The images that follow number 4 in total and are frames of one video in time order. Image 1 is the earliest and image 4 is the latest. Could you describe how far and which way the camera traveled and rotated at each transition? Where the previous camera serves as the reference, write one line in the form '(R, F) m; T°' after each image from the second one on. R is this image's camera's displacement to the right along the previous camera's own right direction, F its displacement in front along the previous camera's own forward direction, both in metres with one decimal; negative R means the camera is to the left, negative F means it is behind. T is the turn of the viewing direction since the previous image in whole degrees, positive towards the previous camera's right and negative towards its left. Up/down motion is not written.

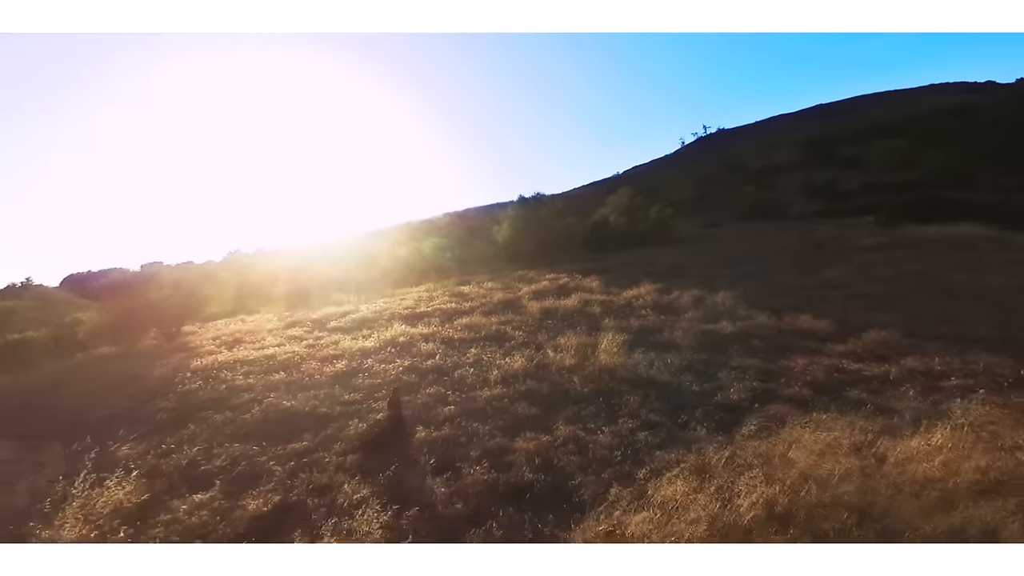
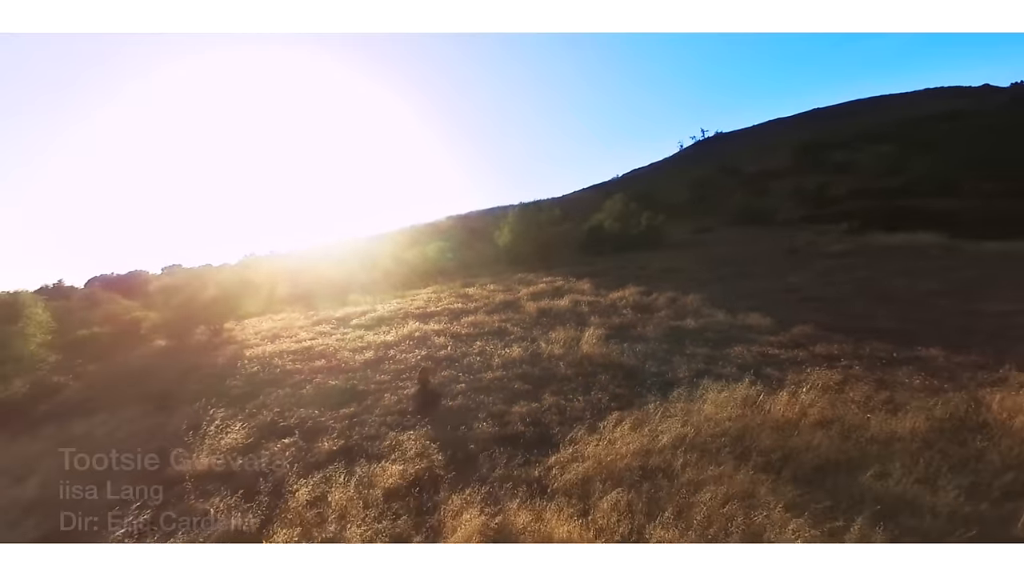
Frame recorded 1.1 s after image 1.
(+0.1, -3.1) m; 0°
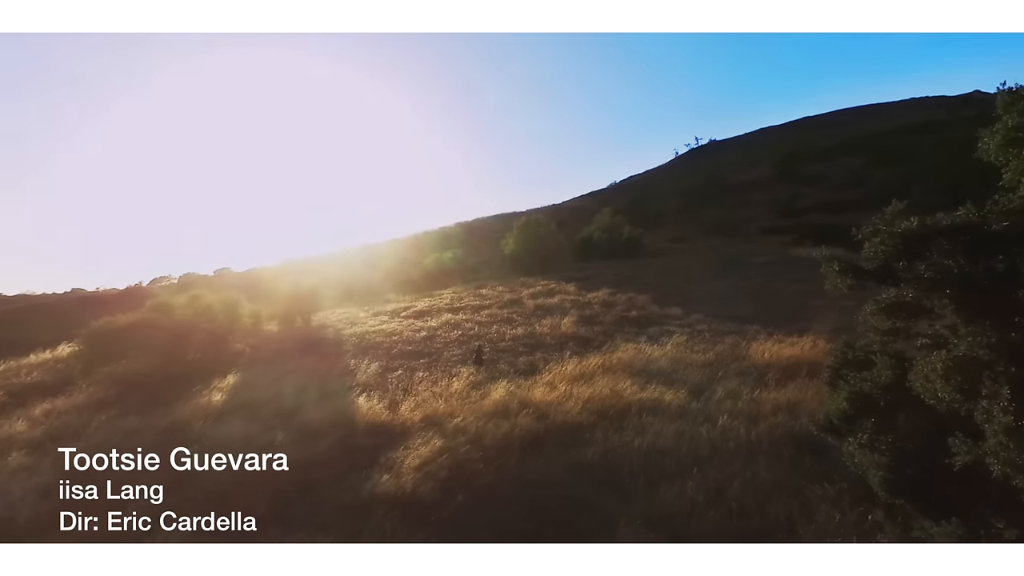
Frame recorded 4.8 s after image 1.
(-0.1, -9.6) m; 0°
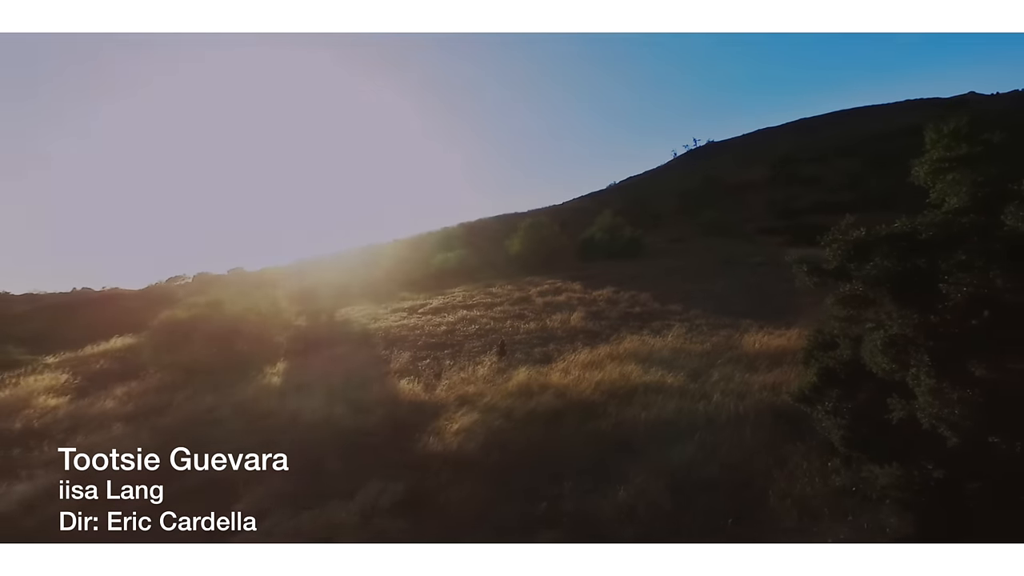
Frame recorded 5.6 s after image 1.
(-0.6, -2.2) m; 0°
